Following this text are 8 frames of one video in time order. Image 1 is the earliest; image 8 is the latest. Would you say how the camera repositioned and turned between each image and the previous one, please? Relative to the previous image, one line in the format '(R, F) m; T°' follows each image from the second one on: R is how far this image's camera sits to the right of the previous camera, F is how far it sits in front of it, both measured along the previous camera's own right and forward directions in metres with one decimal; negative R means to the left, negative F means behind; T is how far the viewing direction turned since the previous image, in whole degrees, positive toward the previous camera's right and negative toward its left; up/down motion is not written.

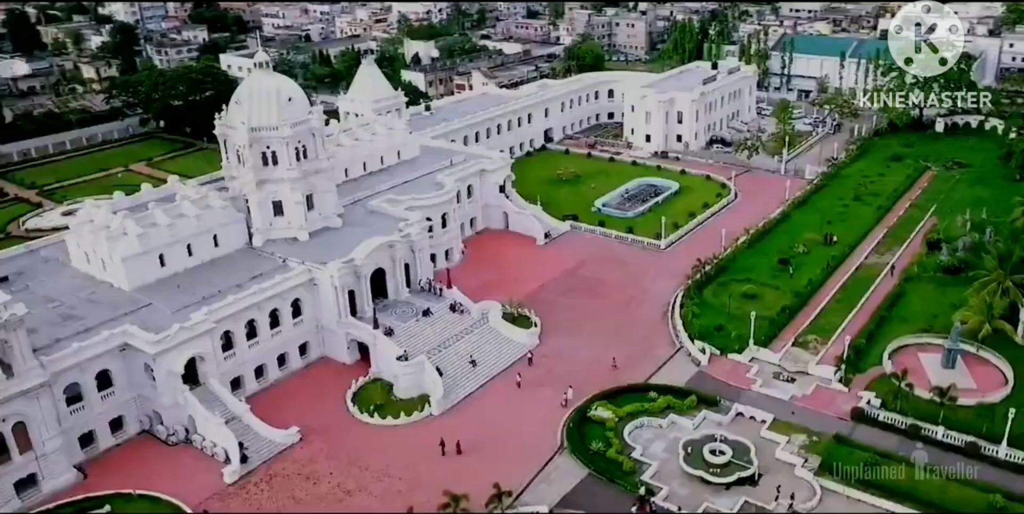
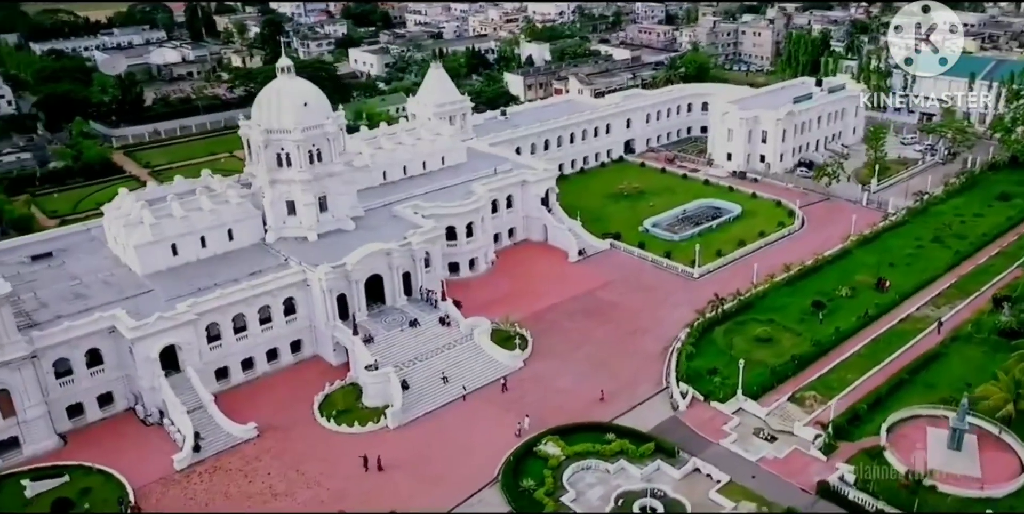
(+10.2, +2.3) m; -12°
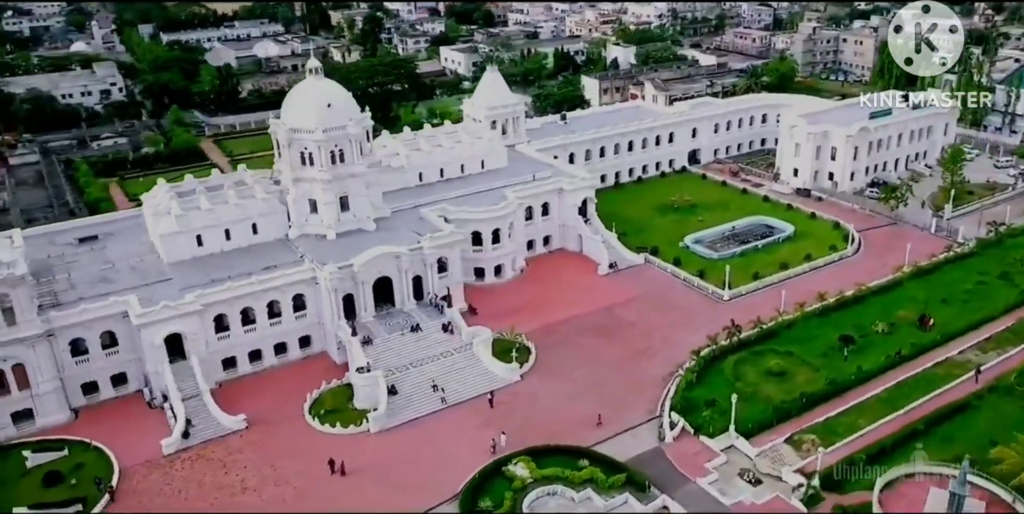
(+6.6, +1.5) m; -8°
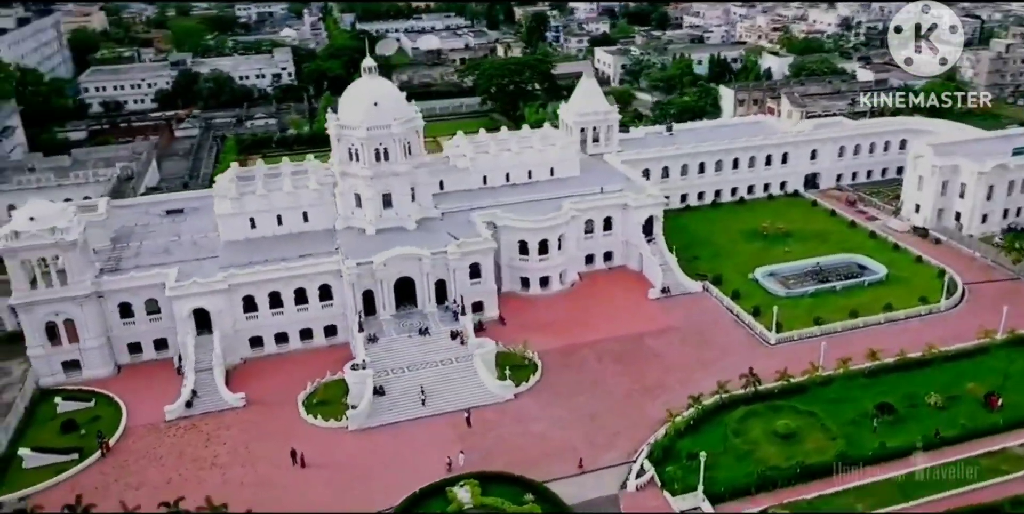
(+10.6, +2.9) m; -14°
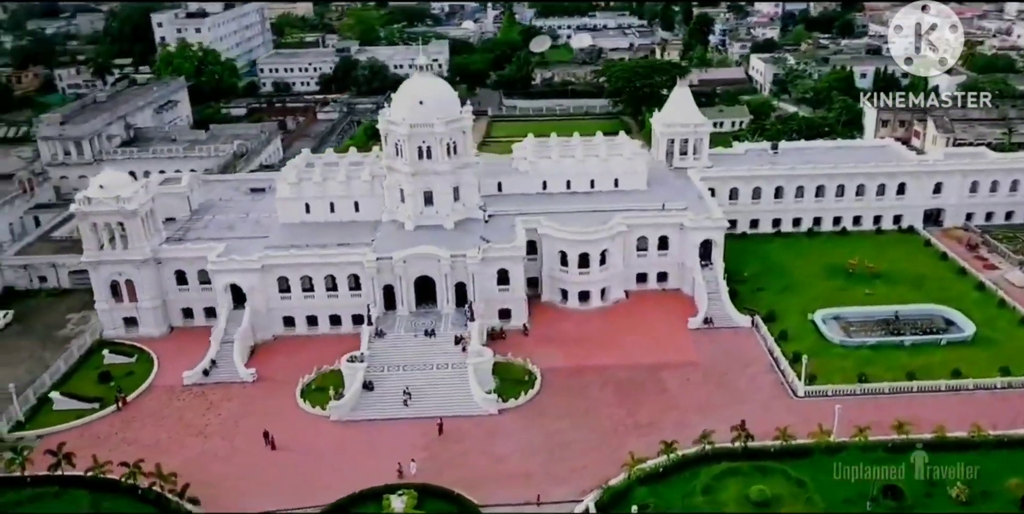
(+10.4, +2.8) m; -14°
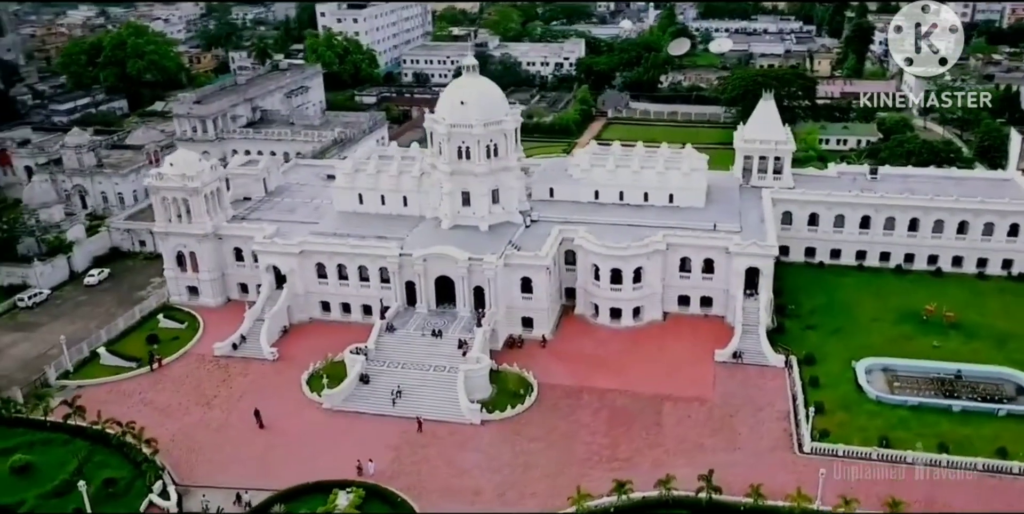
(+9.3, +2.2) m; -12°
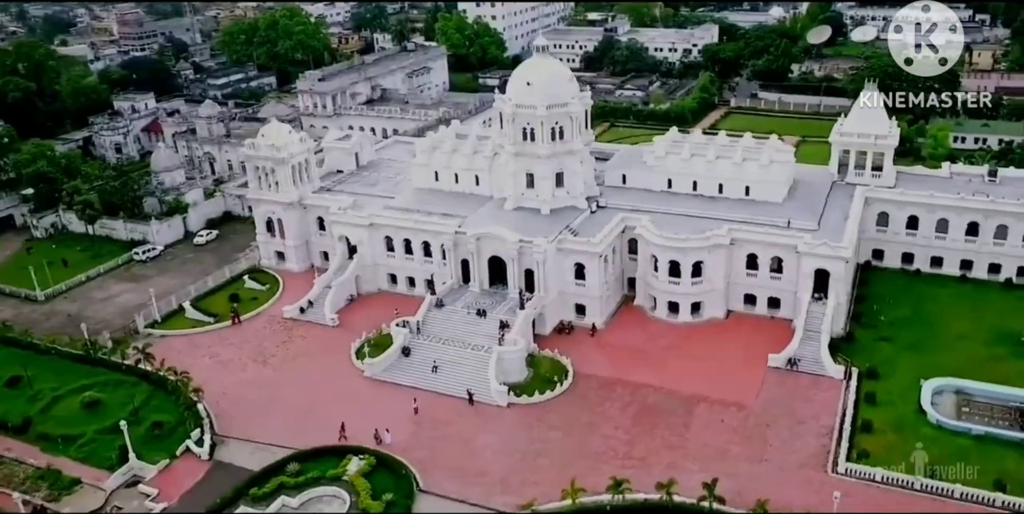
(+6.2, +1.1) m; -11°
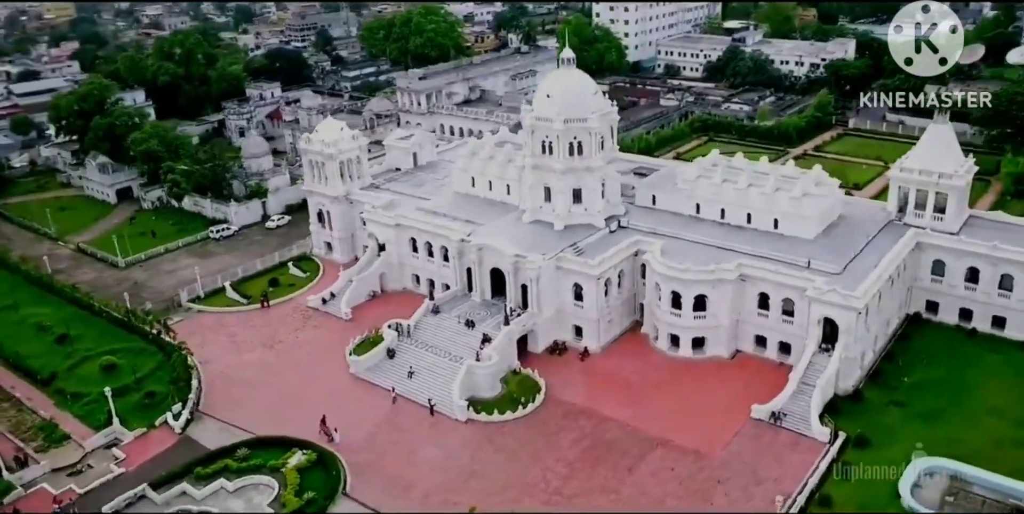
(+10.0, +1.9) m; -12°
